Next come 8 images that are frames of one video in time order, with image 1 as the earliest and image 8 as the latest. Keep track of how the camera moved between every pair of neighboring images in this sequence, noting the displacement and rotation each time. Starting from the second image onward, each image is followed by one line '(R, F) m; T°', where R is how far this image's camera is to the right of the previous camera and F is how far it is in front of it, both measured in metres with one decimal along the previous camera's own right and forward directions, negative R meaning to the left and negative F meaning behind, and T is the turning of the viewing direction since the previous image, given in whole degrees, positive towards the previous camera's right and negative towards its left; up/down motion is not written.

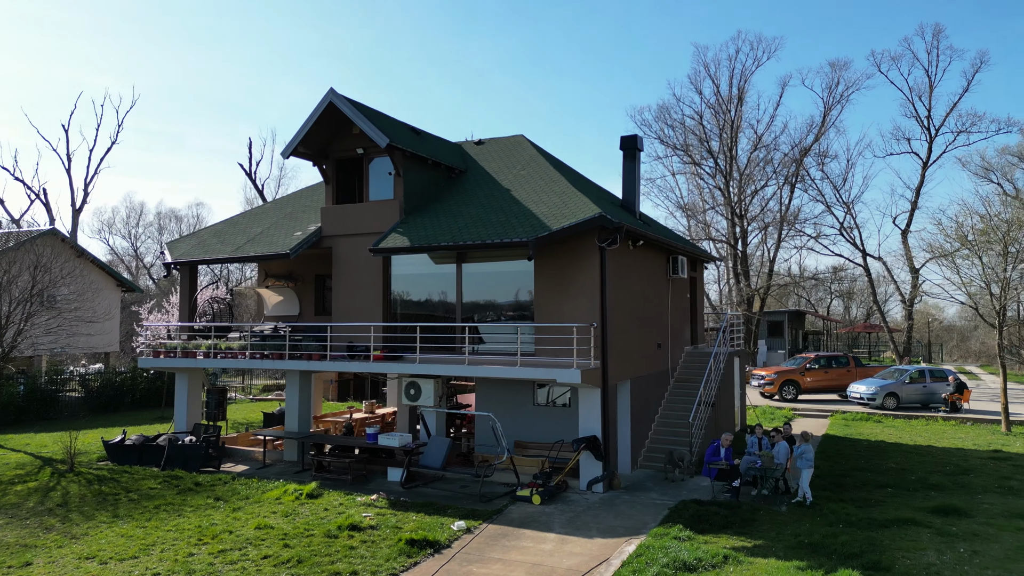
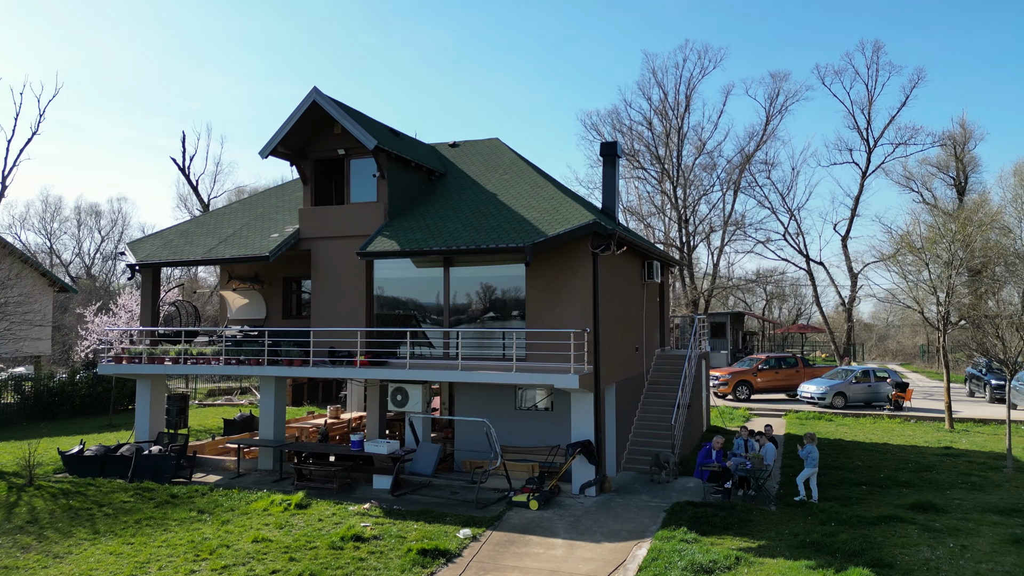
(-1.1, +0.1) m; +5°
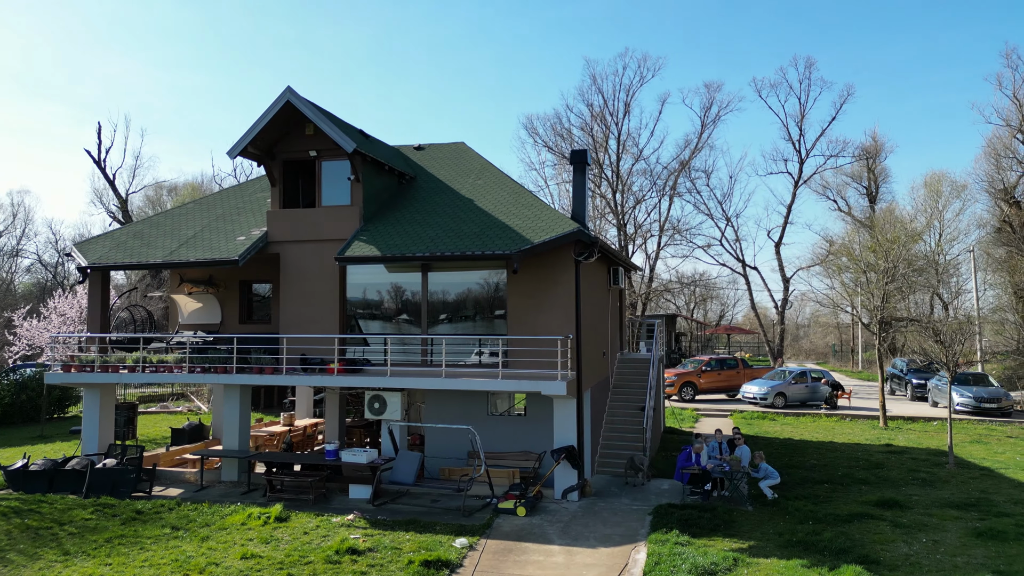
(-1.1, 0.0) m; +6°
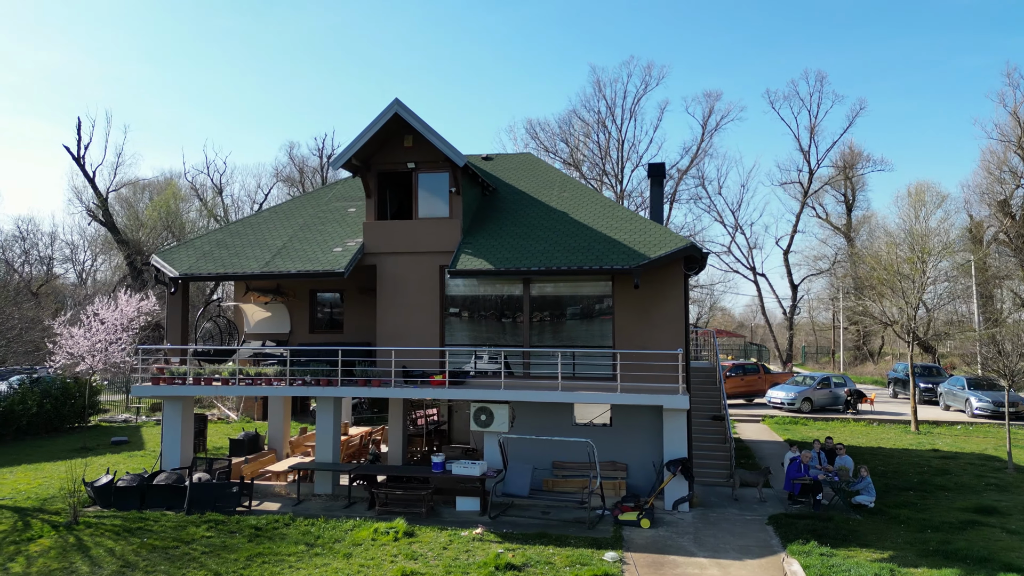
(-3.1, -0.1) m; +3°
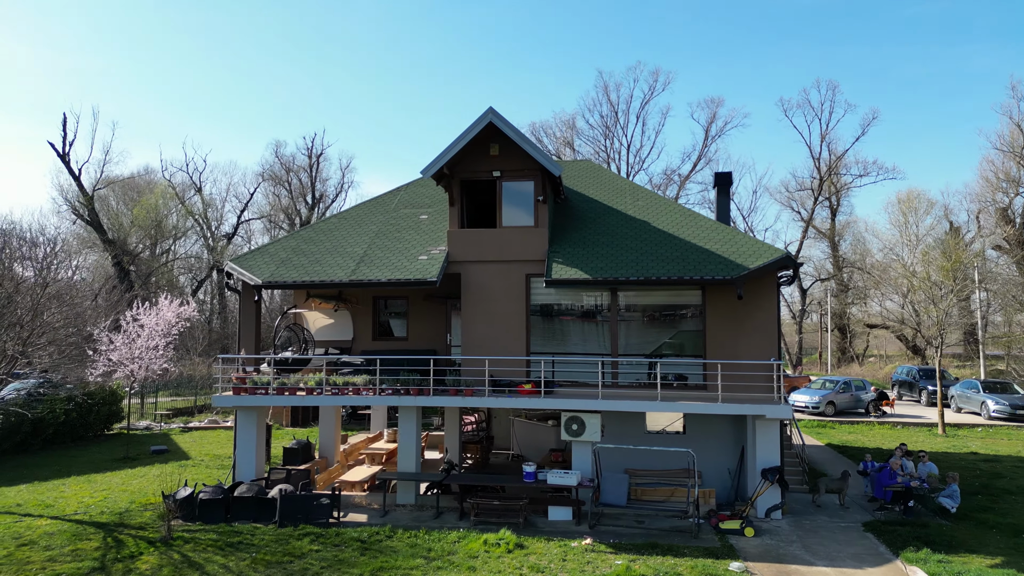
(-2.6, 0.0) m; +2°
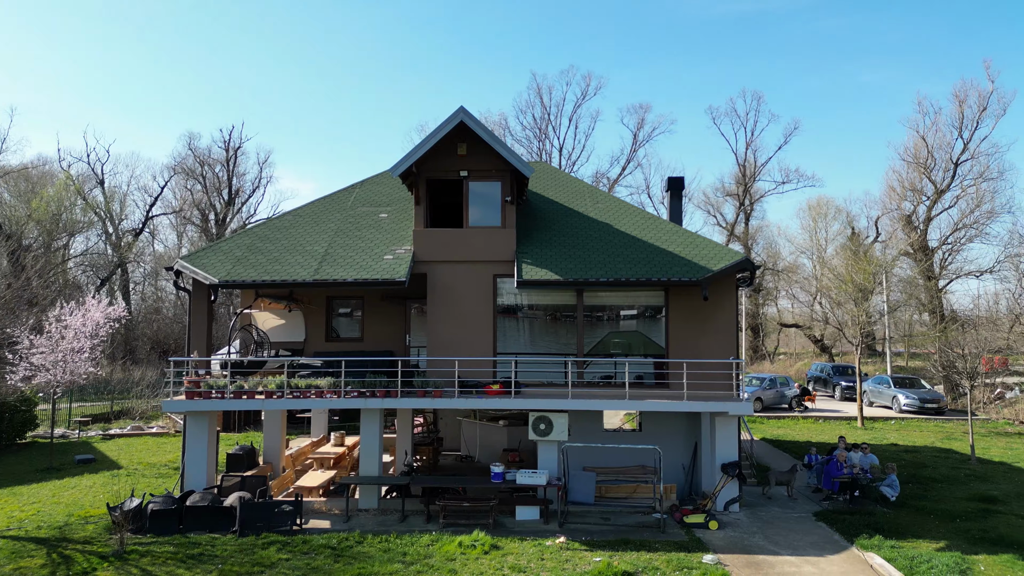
(-1.0, +0.1) m; +7°
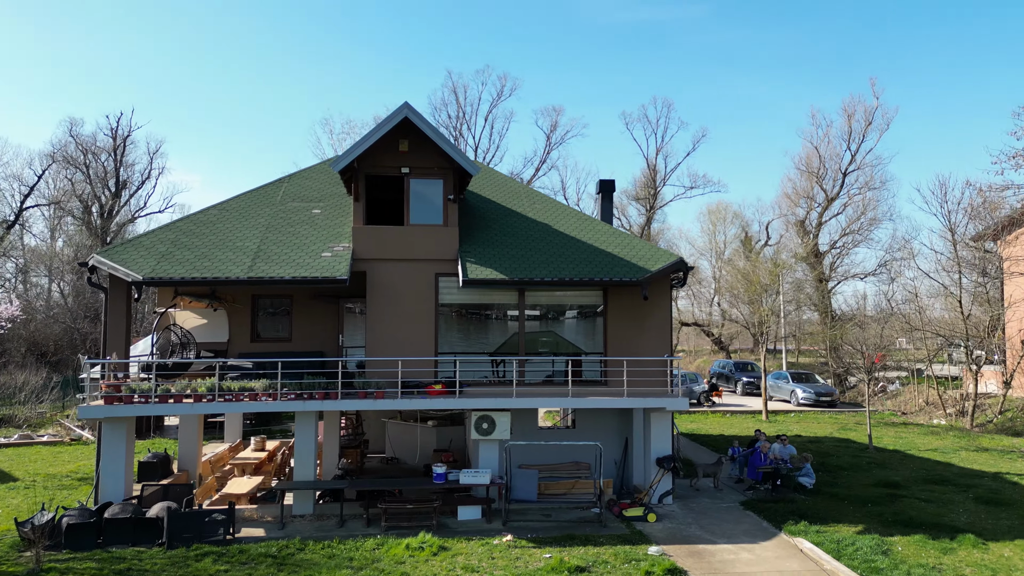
(-0.8, +0.1) m; +8°
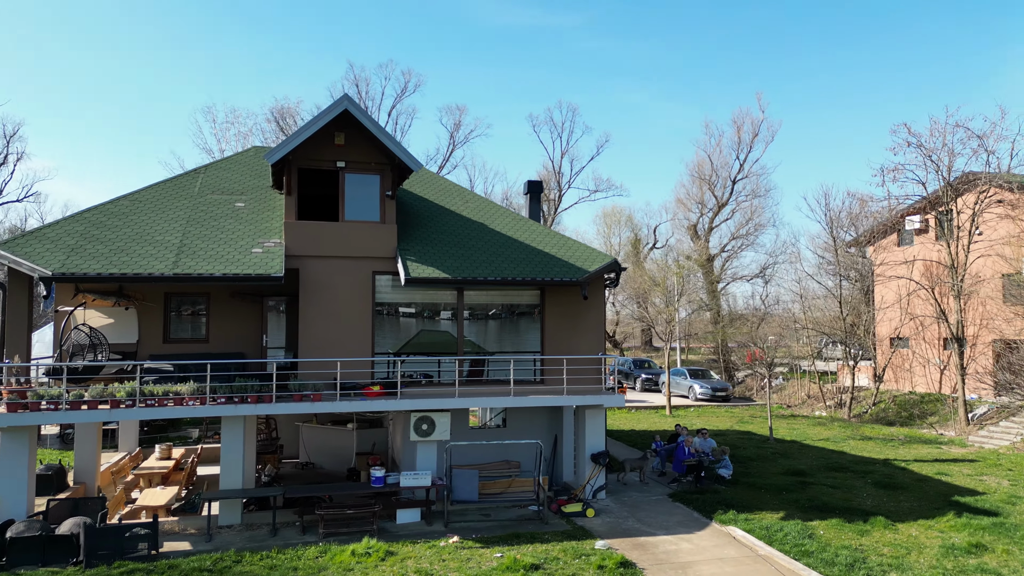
(-1.1, +0.1) m; +9°
